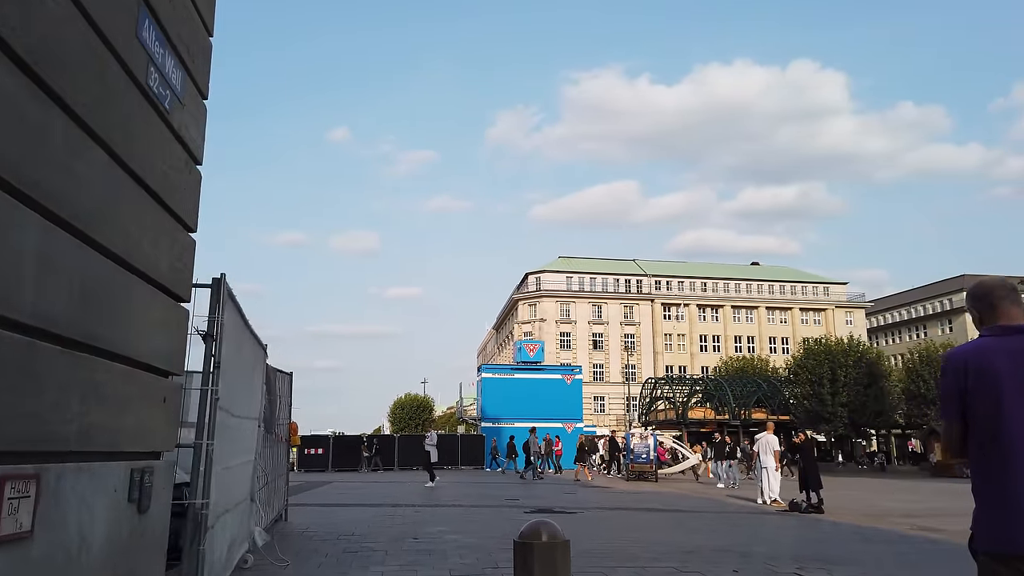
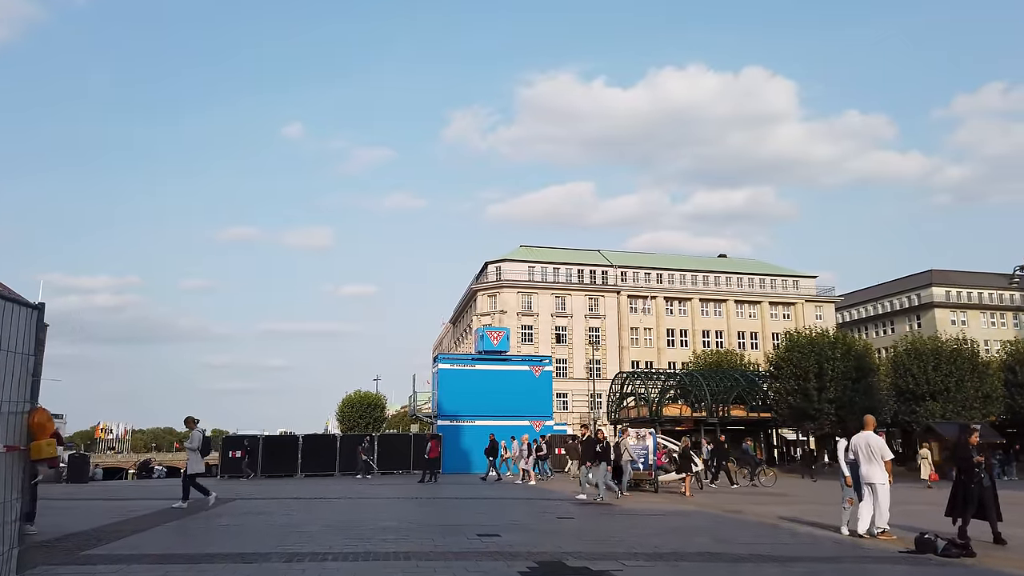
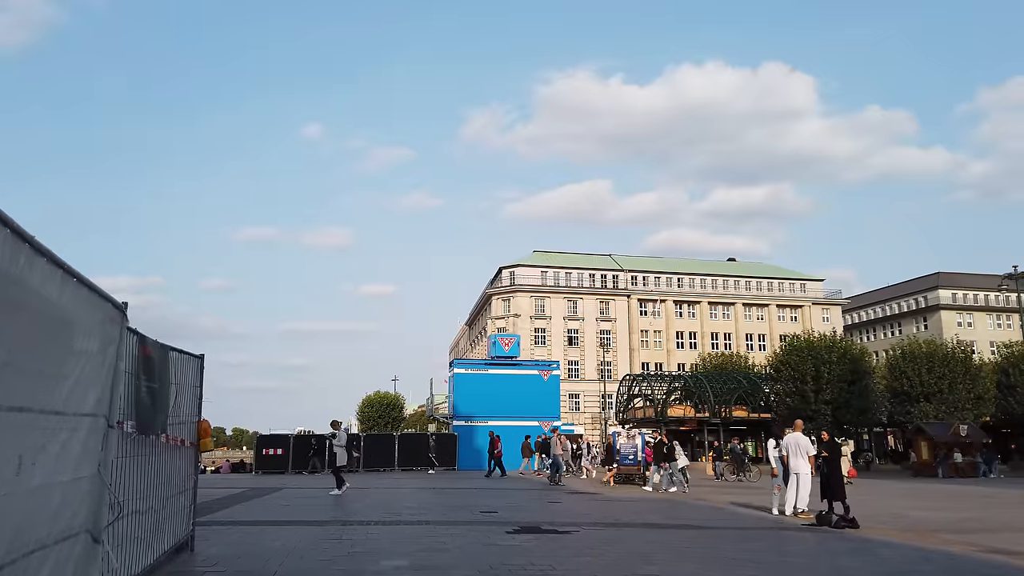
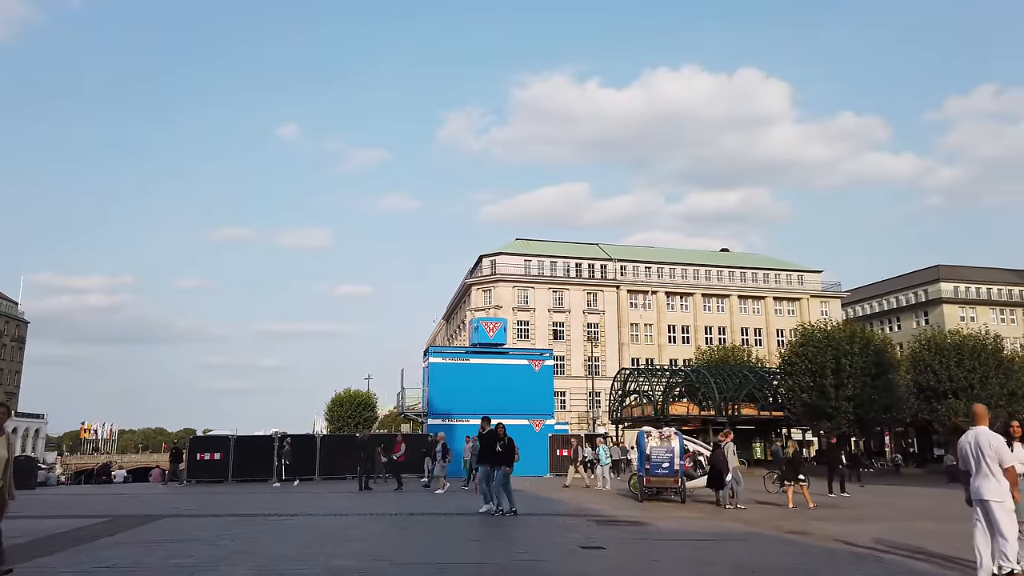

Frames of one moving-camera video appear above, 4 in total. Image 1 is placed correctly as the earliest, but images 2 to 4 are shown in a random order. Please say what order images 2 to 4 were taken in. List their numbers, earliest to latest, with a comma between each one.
3, 2, 4
